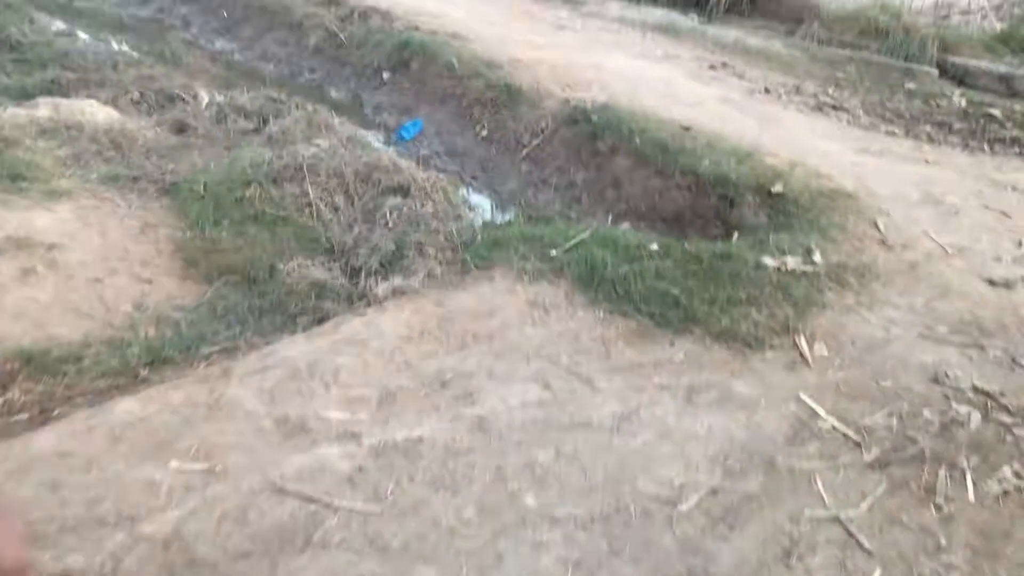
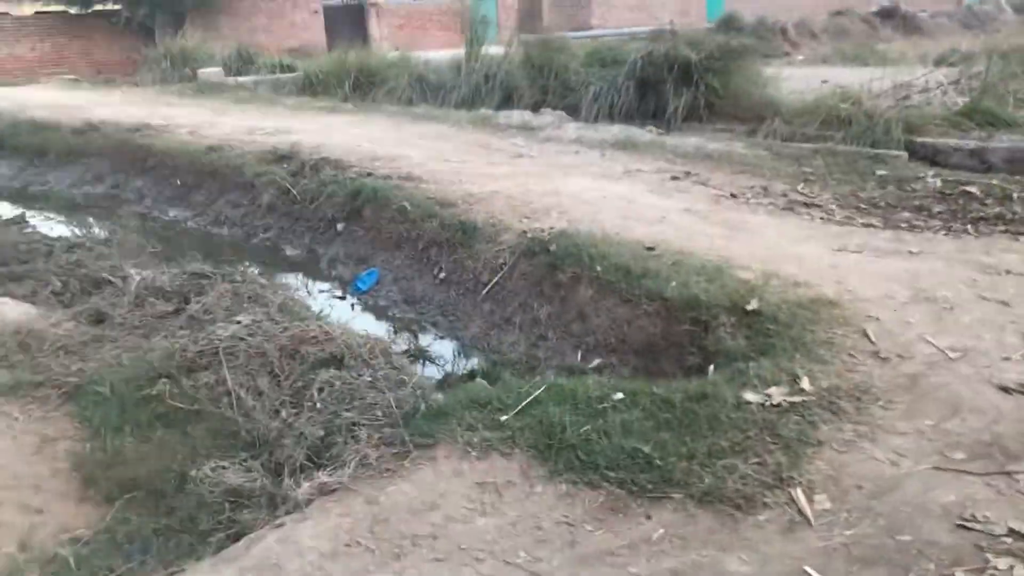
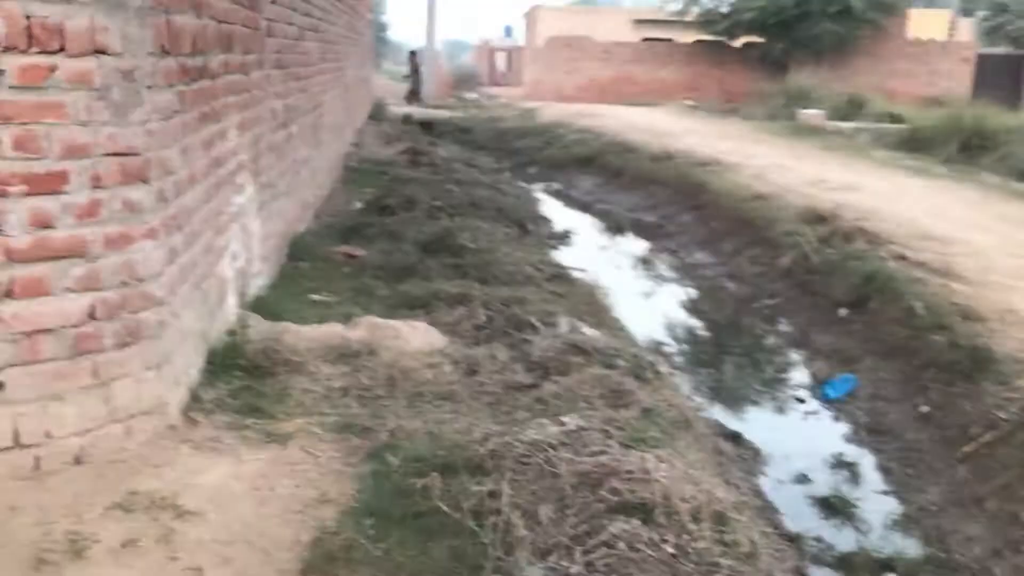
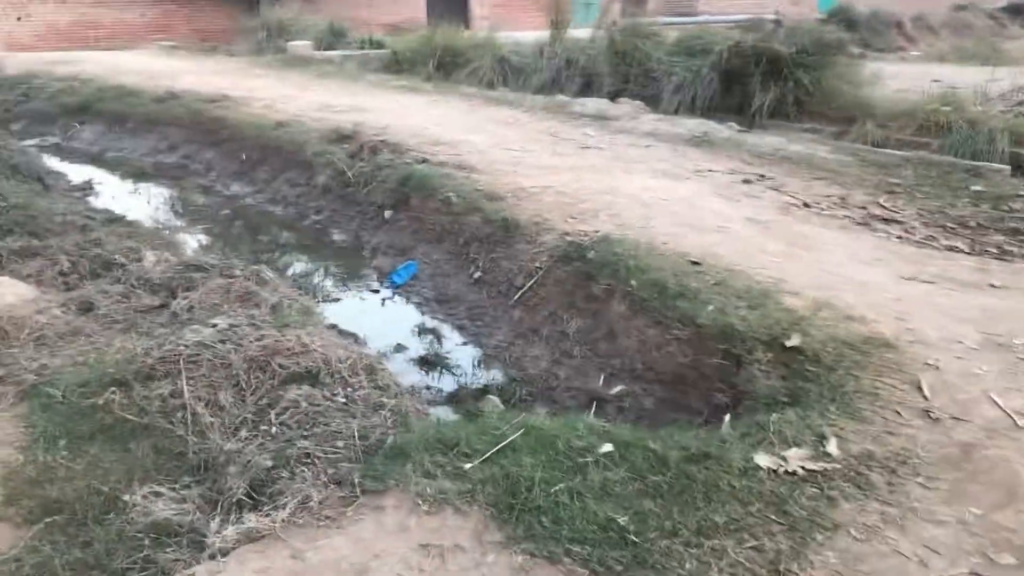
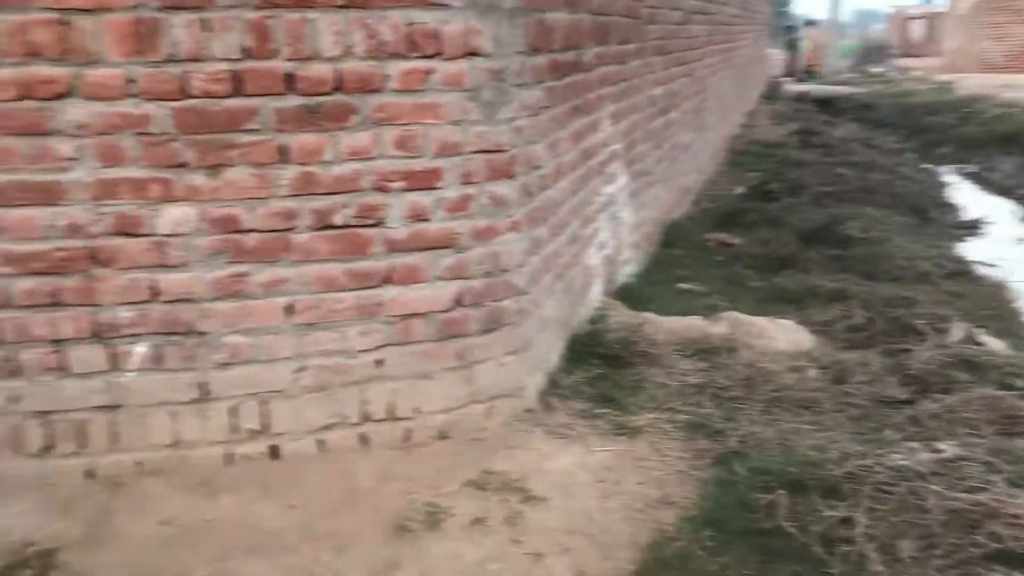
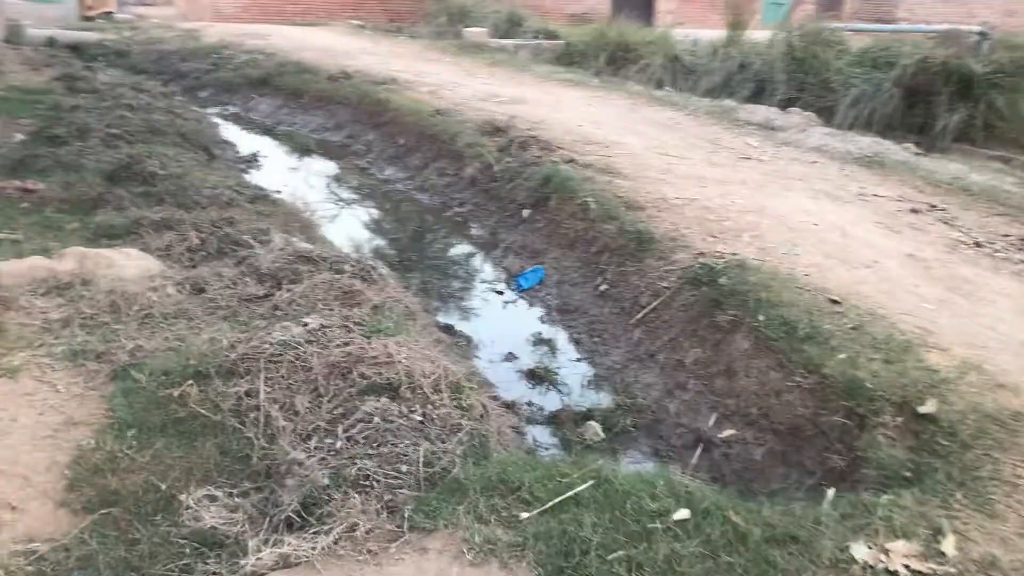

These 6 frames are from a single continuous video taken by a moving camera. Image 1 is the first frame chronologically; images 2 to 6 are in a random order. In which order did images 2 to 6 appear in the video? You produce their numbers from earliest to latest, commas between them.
2, 4, 6, 3, 5
